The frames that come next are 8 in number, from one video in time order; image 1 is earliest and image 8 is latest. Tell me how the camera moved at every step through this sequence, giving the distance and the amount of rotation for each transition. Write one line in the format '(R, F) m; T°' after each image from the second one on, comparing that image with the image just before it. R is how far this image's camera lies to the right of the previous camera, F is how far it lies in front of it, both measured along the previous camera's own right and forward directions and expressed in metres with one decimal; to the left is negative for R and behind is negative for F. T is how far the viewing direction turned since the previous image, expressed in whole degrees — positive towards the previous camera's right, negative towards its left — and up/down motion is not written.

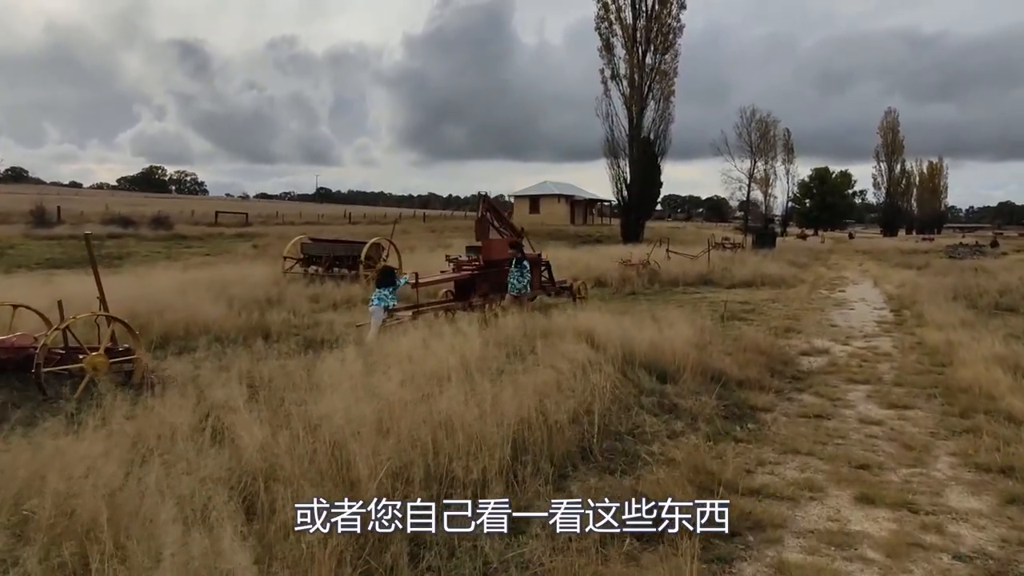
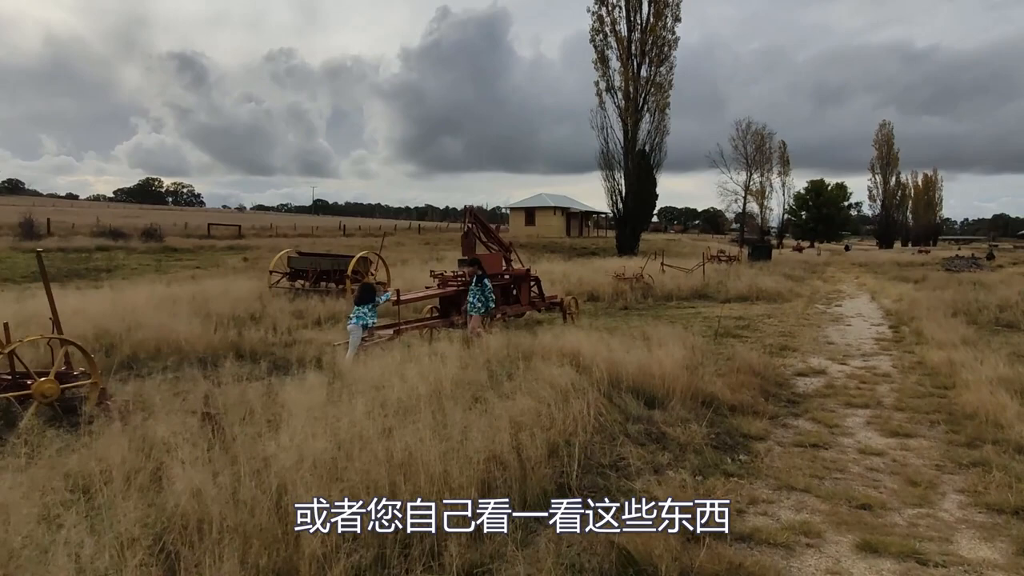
(+0.2, +0.4) m; 0°
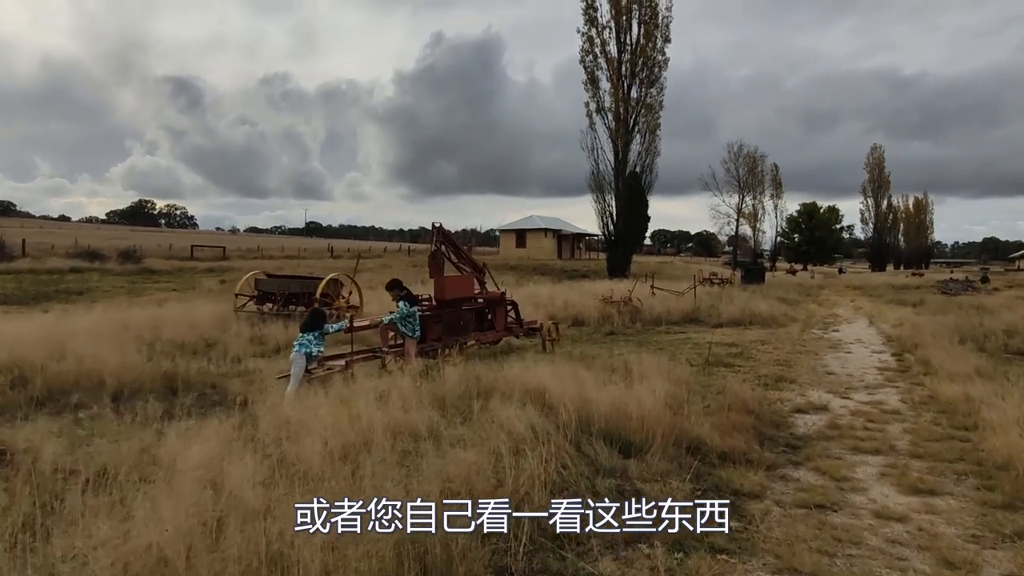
(+0.4, +1.0) m; +1°
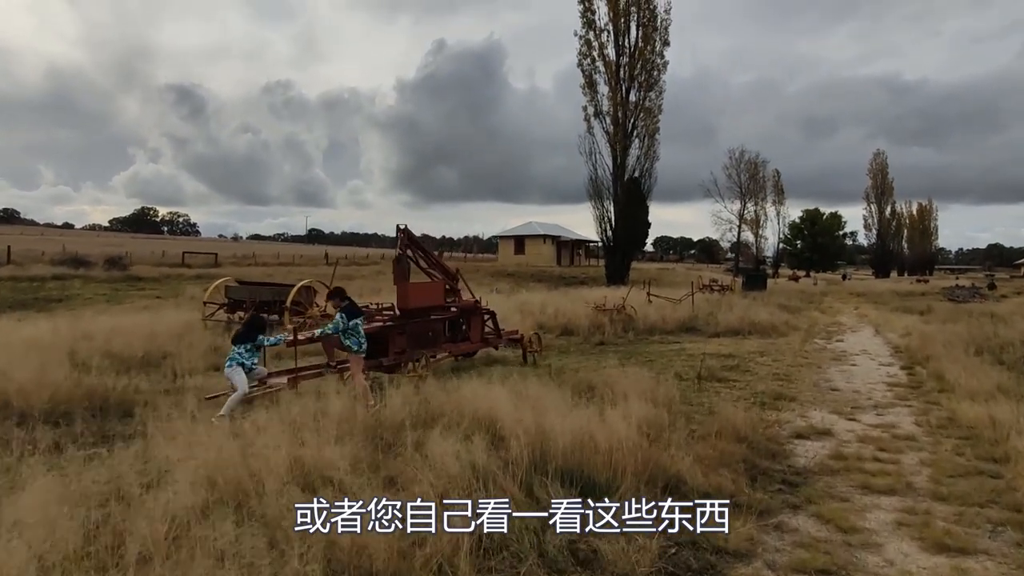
(+0.5, +1.0) m; 0°
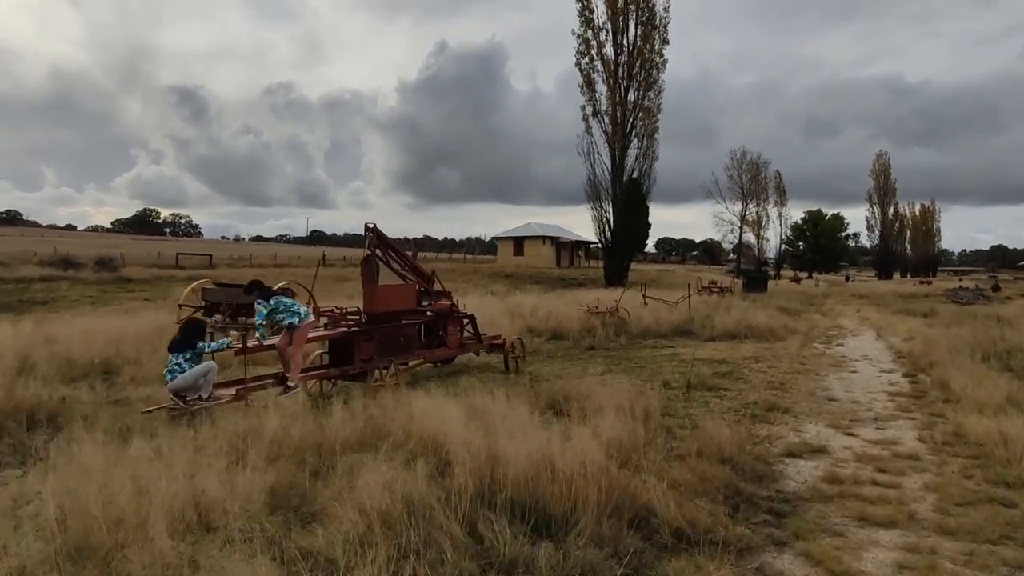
(+0.4, +0.6) m; 0°
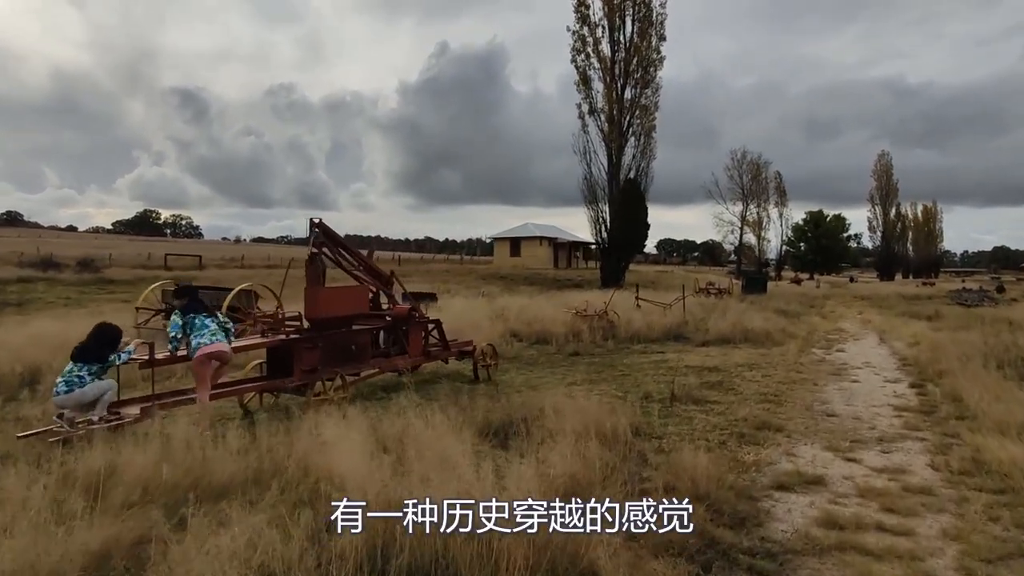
(+0.5, +1.0) m; 0°
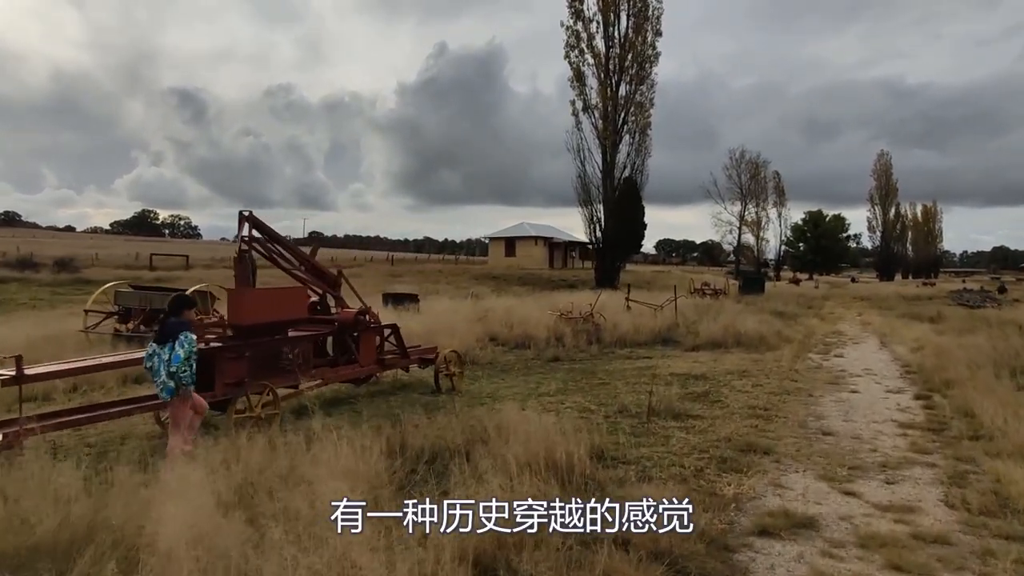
(+0.5, +1.0) m; 0°
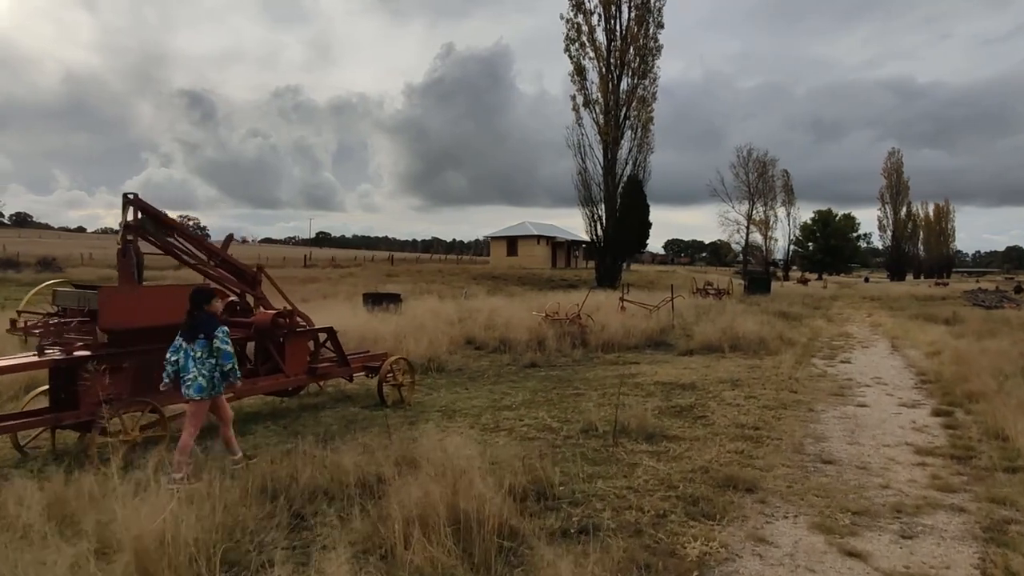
(+0.7, +1.3) m; -1°
